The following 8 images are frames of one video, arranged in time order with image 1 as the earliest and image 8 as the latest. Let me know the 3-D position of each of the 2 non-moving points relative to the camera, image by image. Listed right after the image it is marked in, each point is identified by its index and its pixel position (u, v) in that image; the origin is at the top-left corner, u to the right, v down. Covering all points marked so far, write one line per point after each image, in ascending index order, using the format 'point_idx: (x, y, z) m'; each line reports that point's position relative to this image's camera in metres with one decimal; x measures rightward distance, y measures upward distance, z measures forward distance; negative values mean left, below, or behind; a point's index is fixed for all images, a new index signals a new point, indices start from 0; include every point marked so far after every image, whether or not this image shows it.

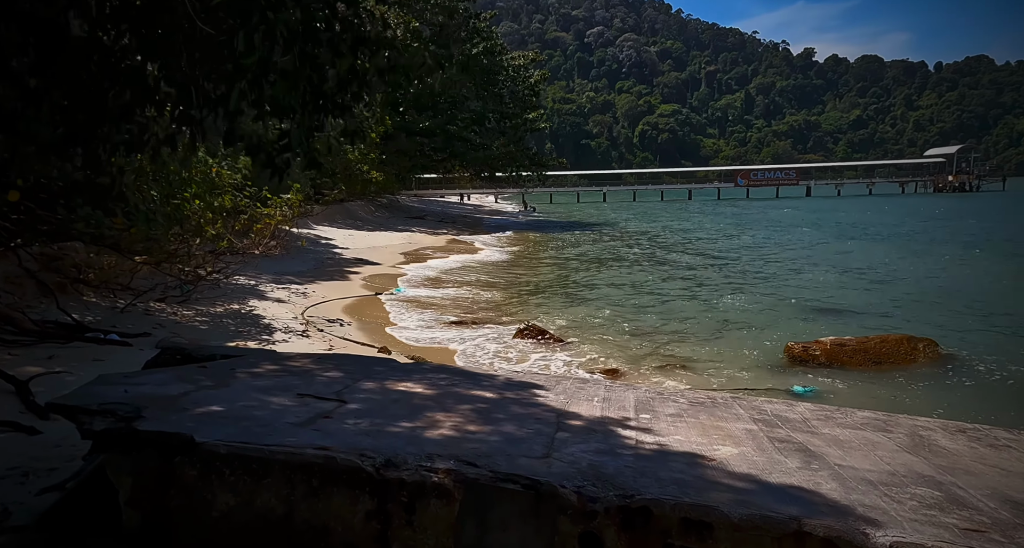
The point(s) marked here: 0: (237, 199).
0: (-3.9, +1.1, +10.9) m
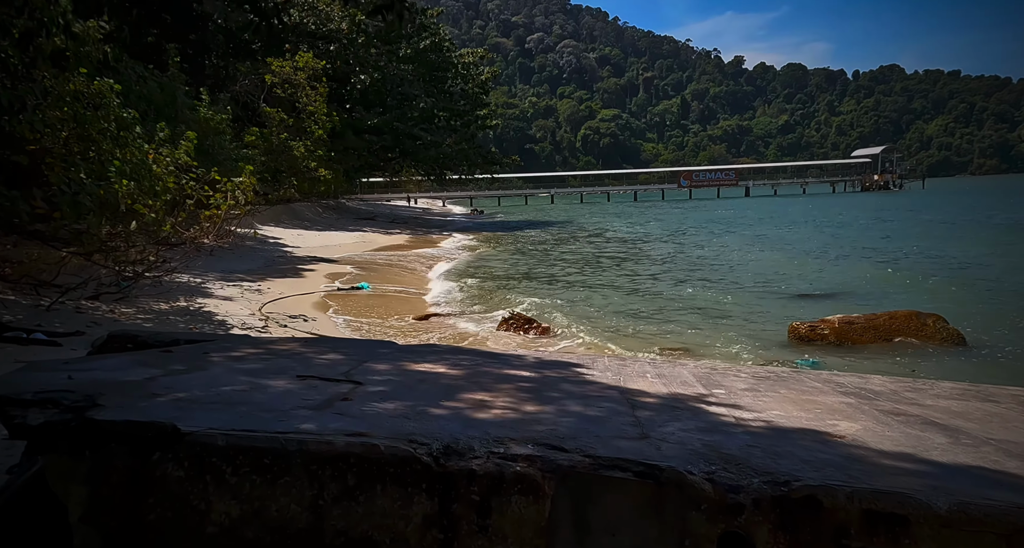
0: (-4.2, +1.2, +9.9) m
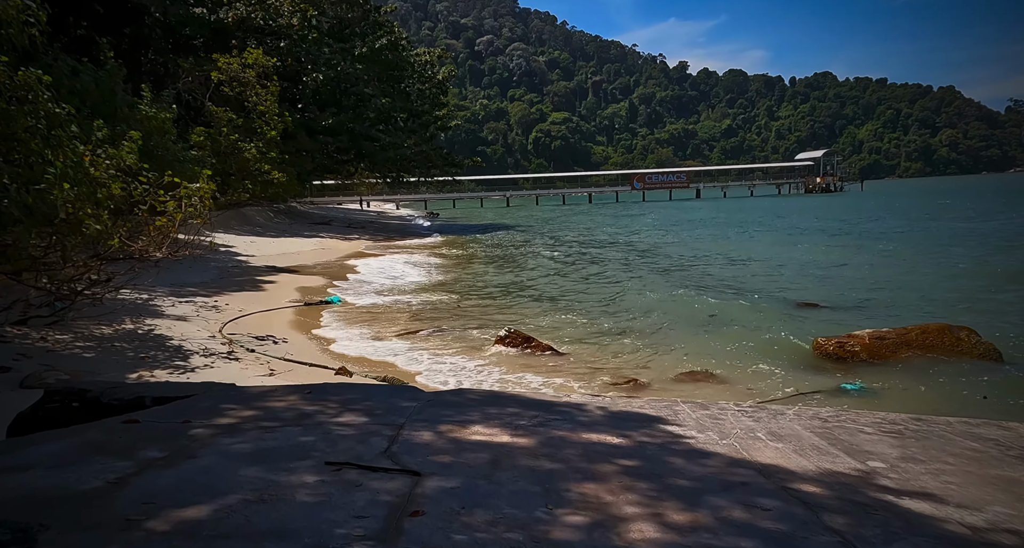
0: (-4.3, +1.0, +8.8) m
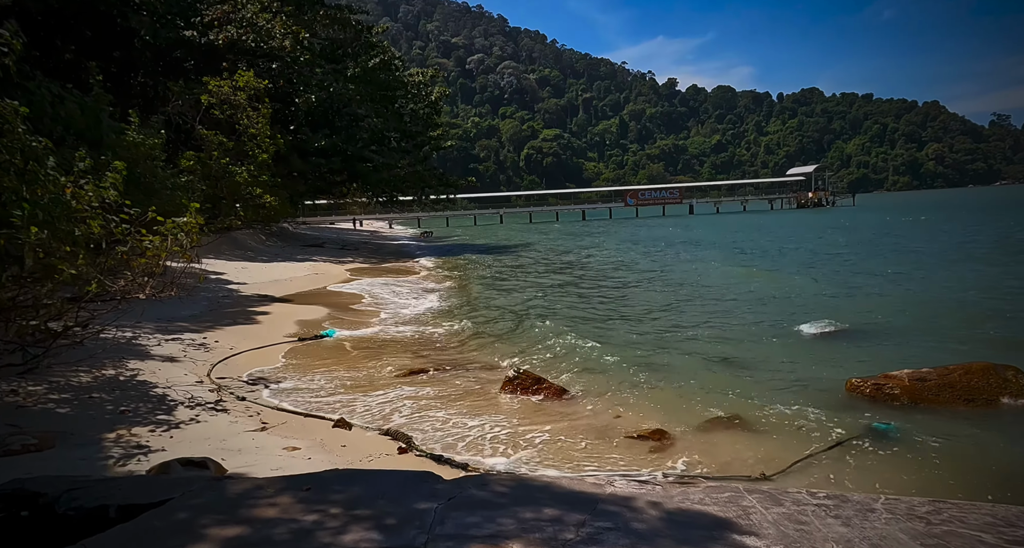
0: (-4.2, +0.5, +8.2) m
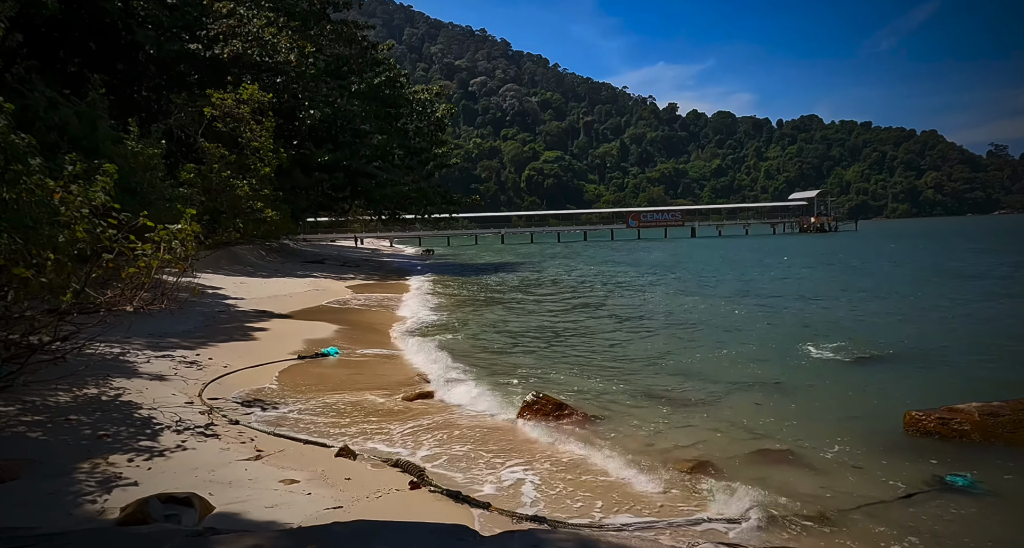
0: (-4.0, +0.4, +7.5) m
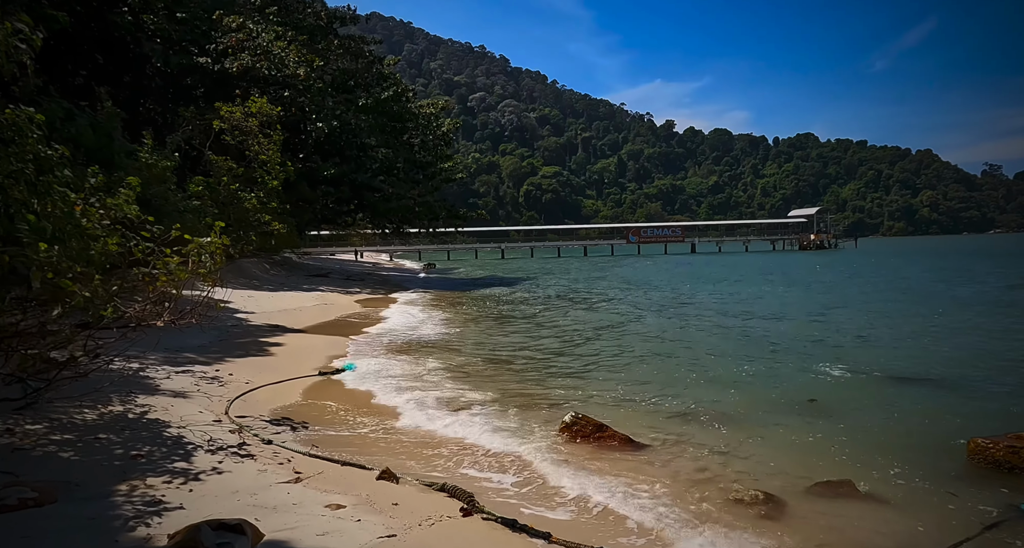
0: (-3.7, +0.3, +7.4) m
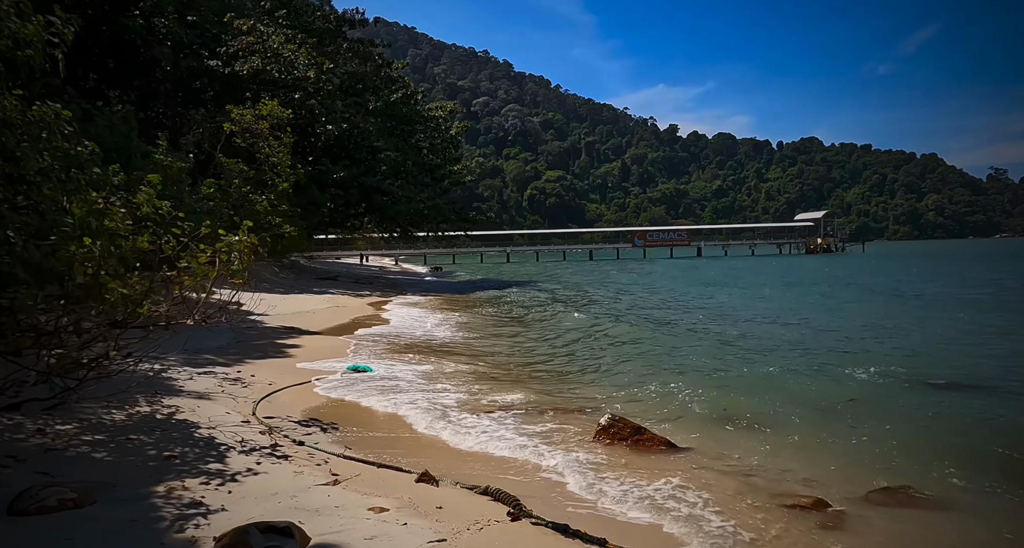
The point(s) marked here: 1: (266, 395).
0: (-3.3, +0.3, +7.2) m
1: (-2.8, -1.4, +8.8) m
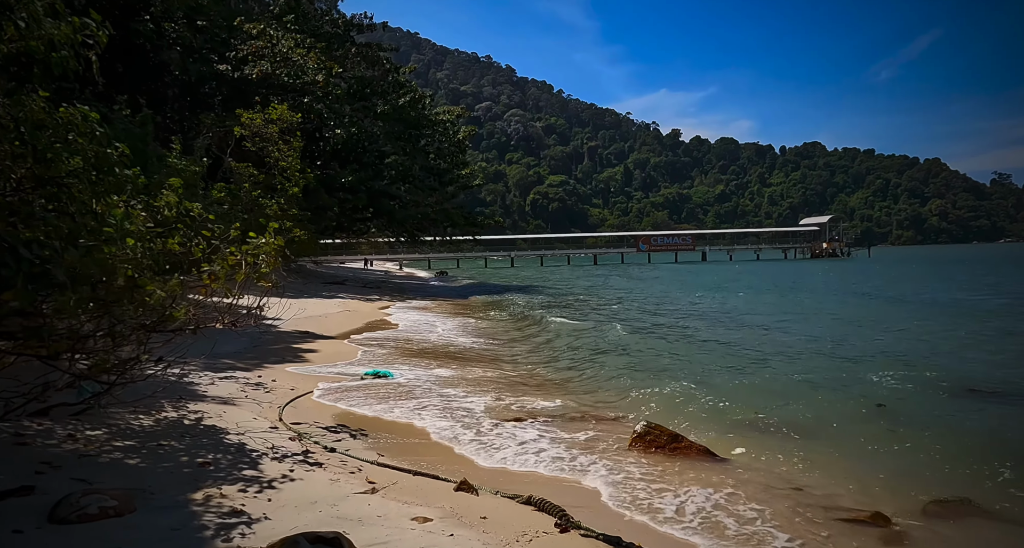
0: (-3.1, +0.3, +7.2) m
1: (-2.5, -1.4, +8.7) m
